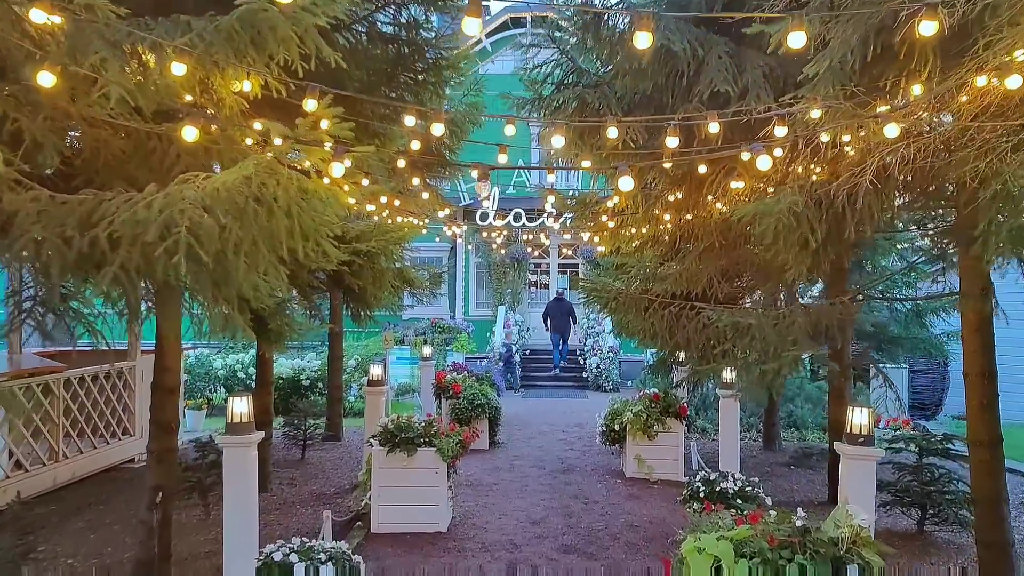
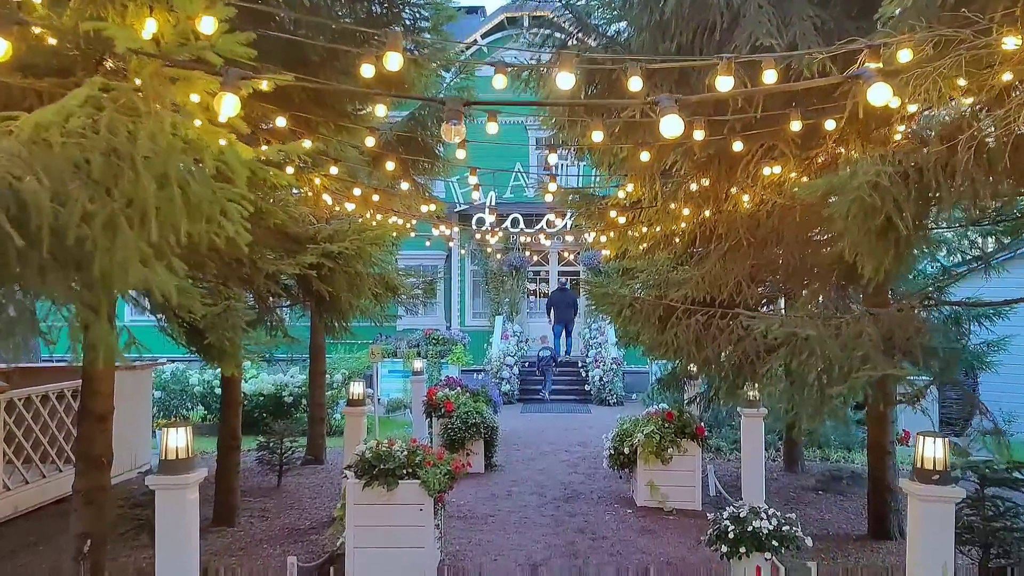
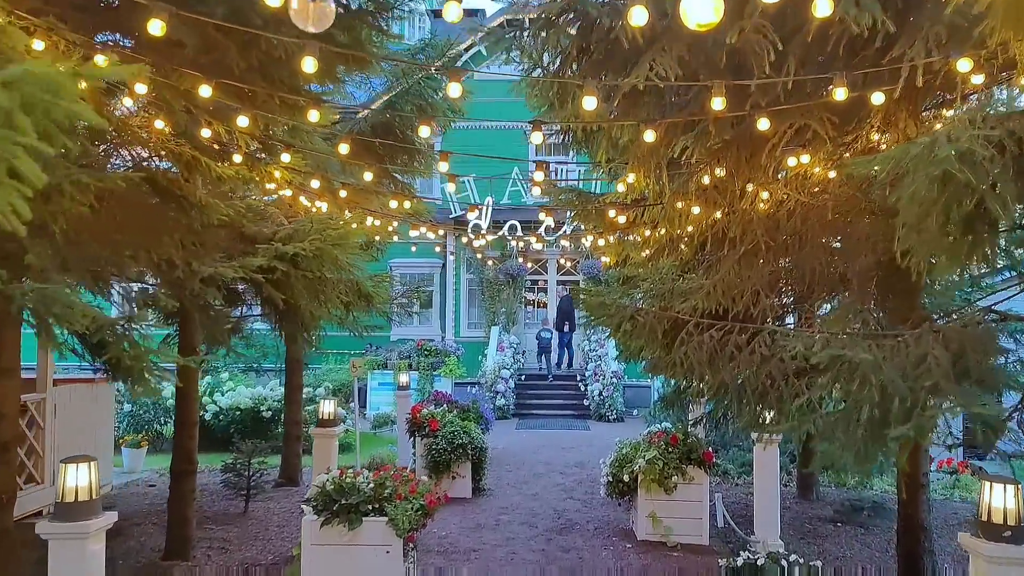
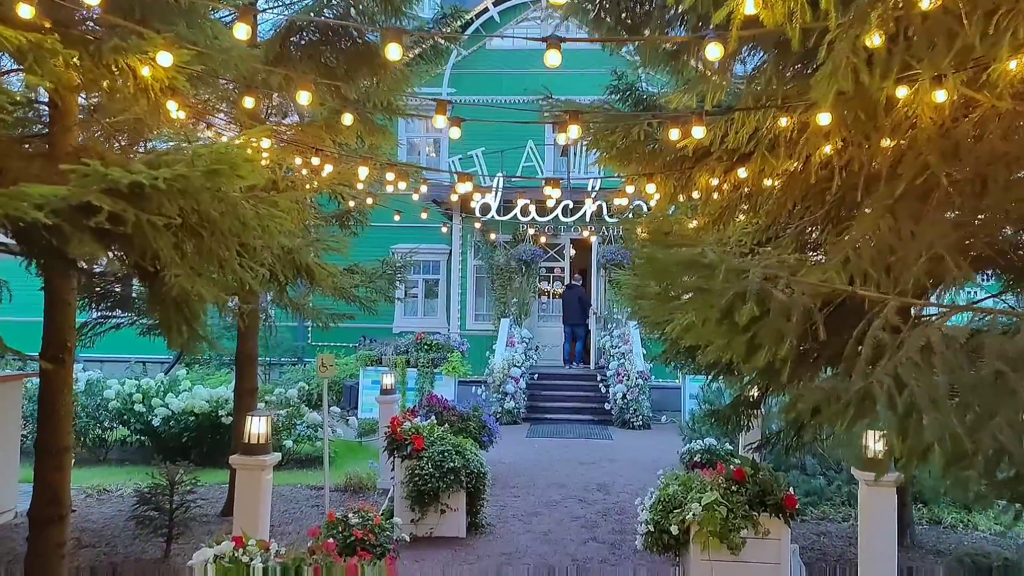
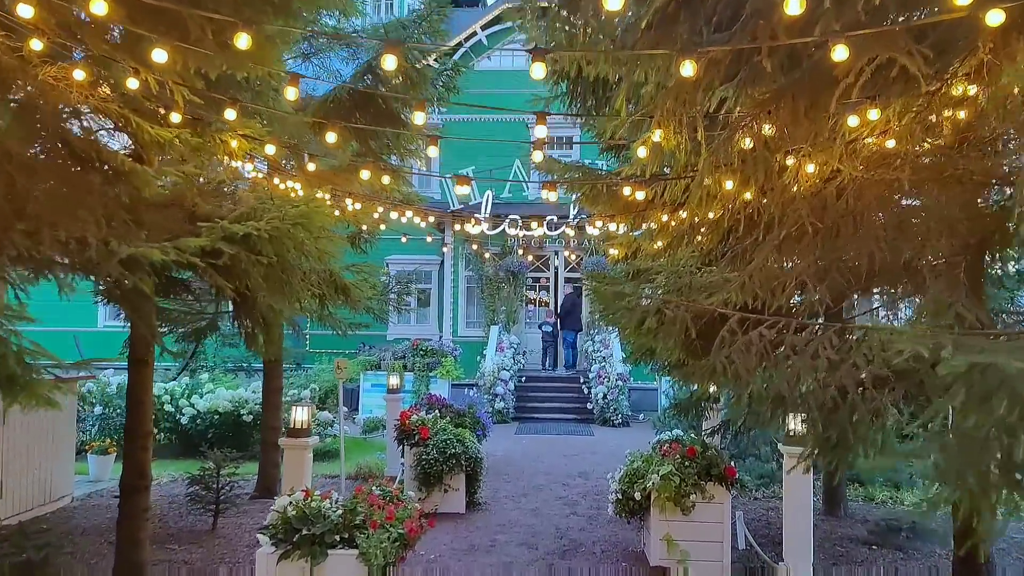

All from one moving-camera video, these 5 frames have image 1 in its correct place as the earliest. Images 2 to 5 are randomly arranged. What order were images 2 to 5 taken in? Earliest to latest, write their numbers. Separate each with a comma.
2, 3, 5, 4
